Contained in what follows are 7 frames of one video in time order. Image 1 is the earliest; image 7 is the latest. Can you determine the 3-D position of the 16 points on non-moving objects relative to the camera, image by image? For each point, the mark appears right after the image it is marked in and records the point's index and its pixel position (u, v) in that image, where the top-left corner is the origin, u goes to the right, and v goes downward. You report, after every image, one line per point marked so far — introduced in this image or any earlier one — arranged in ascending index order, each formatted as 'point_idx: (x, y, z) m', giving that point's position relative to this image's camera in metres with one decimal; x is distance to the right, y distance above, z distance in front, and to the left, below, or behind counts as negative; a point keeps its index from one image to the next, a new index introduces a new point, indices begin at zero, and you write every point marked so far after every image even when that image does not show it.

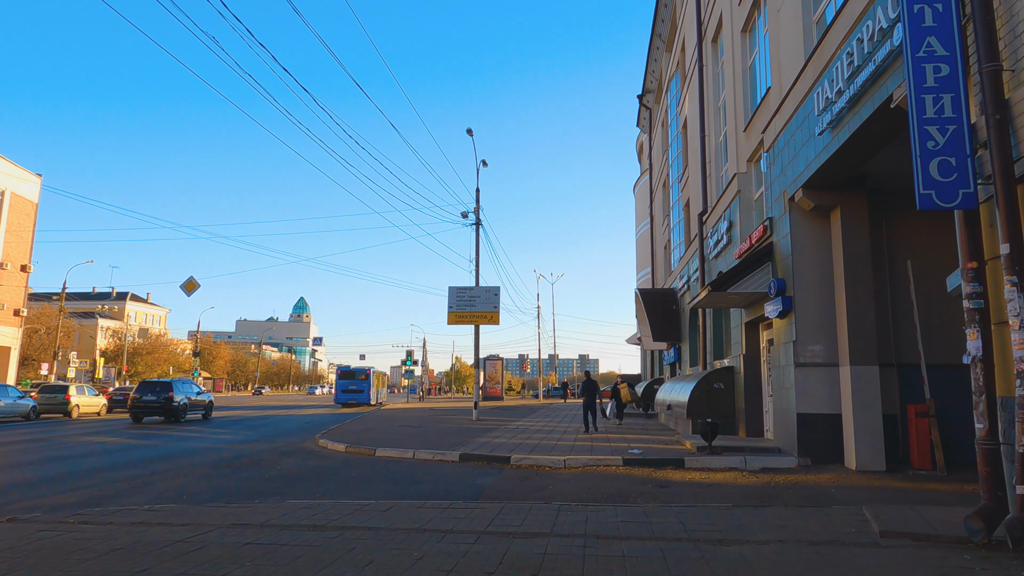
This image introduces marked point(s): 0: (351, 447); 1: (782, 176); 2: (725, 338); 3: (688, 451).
0: (-3.4, -3.4, +13.9) m
1: (+5.0, +2.1, +12.1) m
2: (+6.0, -1.4, +18.4) m
3: (+3.3, -3.0, +12.2) m
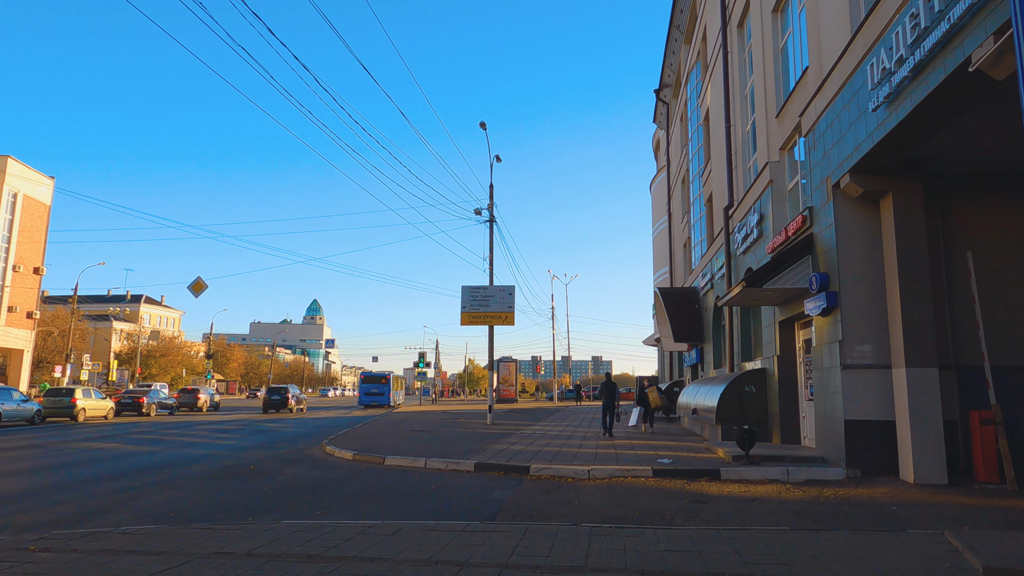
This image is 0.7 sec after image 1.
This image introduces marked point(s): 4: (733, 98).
0: (-3.0, -3.3, +13.1) m
1: (+5.3, +2.1, +11.2) m
2: (+6.4, -1.3, +17.4) m
3: (+3.6, -2.9, +11.3) m
4: (+6.4, +5.6, +19.3) m
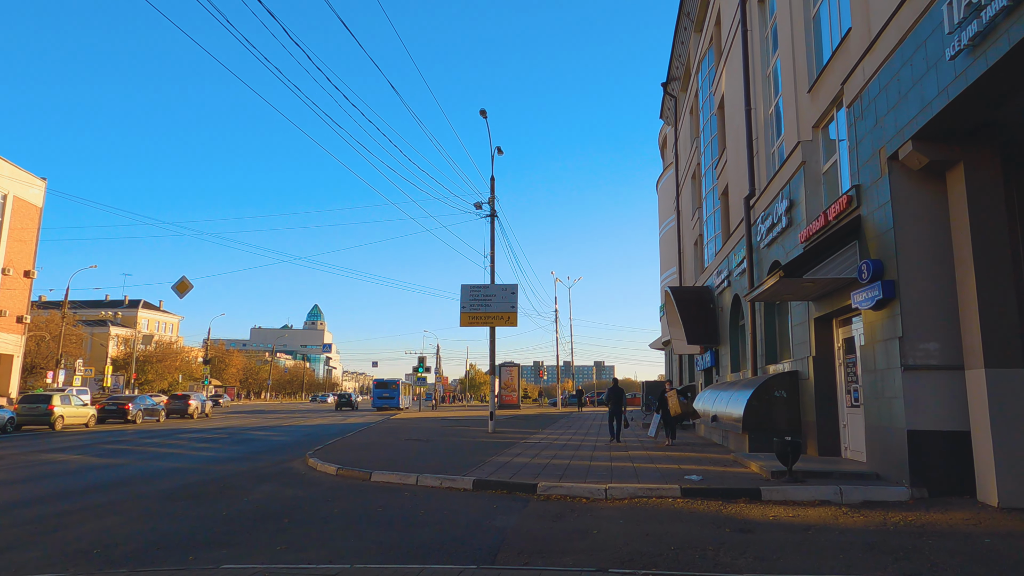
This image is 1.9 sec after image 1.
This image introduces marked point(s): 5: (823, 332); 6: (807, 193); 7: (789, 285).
0: (-3.0, -3.2, +11.6) m
1: (+5.3, +2.3, +9.7) m
2: (+6.5, -1.2, +15.9) m
3: (+3.6, -2.8, +9.8) m
4: (+6.5, +5.7, +17.9) m
5: (+5.9, -0.8, +12.5) m
6: (+5.8, +1.8, +13.0) m
7: (+4.7, 0.0, +11.2) m
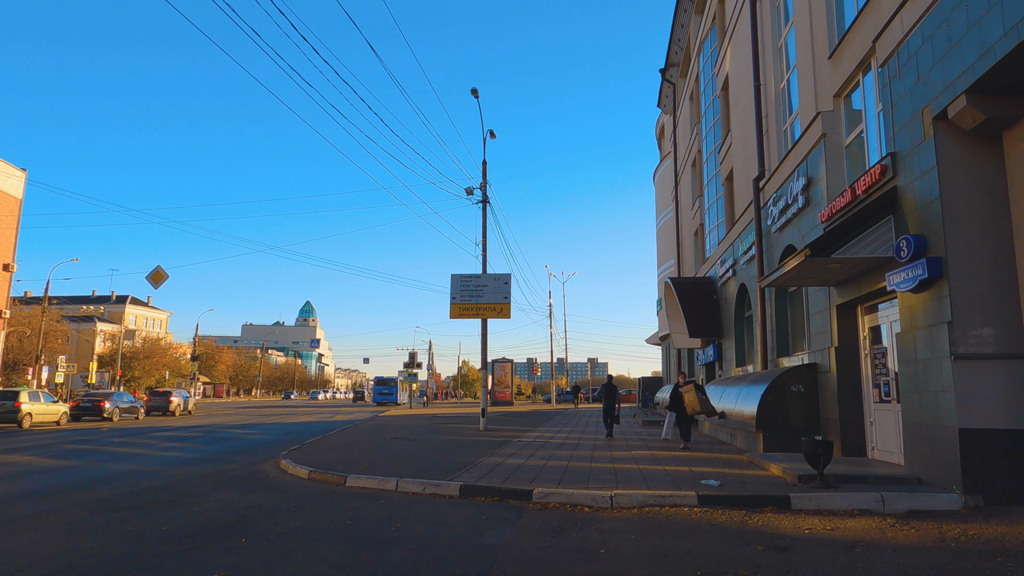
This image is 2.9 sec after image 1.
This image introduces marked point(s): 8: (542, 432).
0: (-3.1, -2.9, +10.4) m
1: (+5.2, +2.6, +8.6) m
2: (+6.3, -0.9, +14.8) m
3: (+3.5, -2.5, +8.6) m
4: (+6.3, +6.0, +16.7) m
5: (+5.7, -0.6, +11.3) m
6: (+5.7, +2.1, +11.8) m
7: (+4.6, +0.3, +10.1) m
8: (+0.9, -4.1, +19.0) m
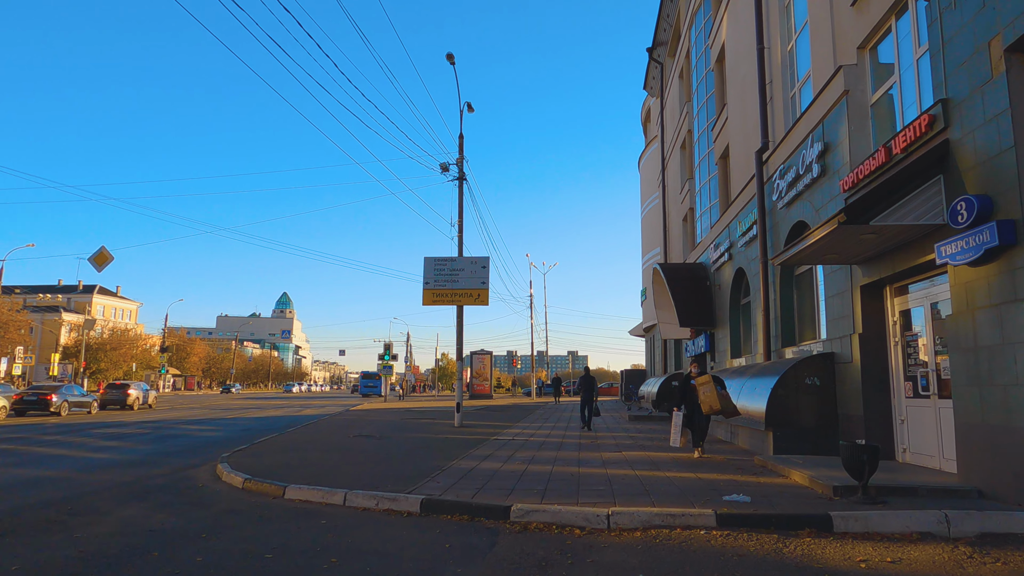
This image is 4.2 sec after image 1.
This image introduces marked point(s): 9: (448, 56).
0: (-3.4, -2.6, +8.7) m
1: (+5.0, +2.9, +7.1) m
2: (+5.9, -0.6, +13.3) m
3: (+3.3, -2.2, +7.1) m
4: (+5.9, +6.3, +15.2) m
5: (+5.4, -0.2, +9.9) m
6: (+5.3, +2.5, +10.3) m
7: (+4.3, +0.6, +8.6) m
8: (+0.3, -3.7, +17.5) m
9: (-1.9, +6.8, +19.6) m
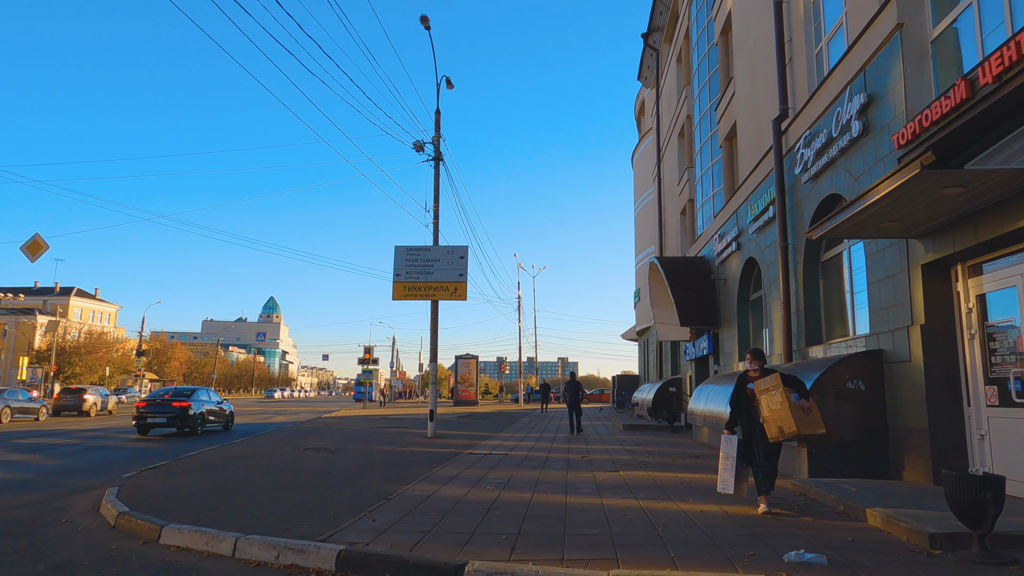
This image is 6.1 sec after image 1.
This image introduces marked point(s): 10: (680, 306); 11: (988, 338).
0: (-3.8, -2.3, +6.5) m
1: (+4.7, +3.1, +5.0) m
2: (+5.5, -0.4, +11.3) m
3: (+2.9, -1.9, +5.0) m
4: (+5.5, +6.5, +13.2) m
5: (+5.0, 0.0, +7.8) m
6: (+5.0, +2.7, +8.3) m
7: (+3.9, +0.9, +6.5) m
8: (-0.2, -3.5, +15.3) m
9: (-2.3, +7.0, +17.5) m
10: (+4.6, -0.5, +18.3) m
11: (+5.2, -0.5, +7.3) m
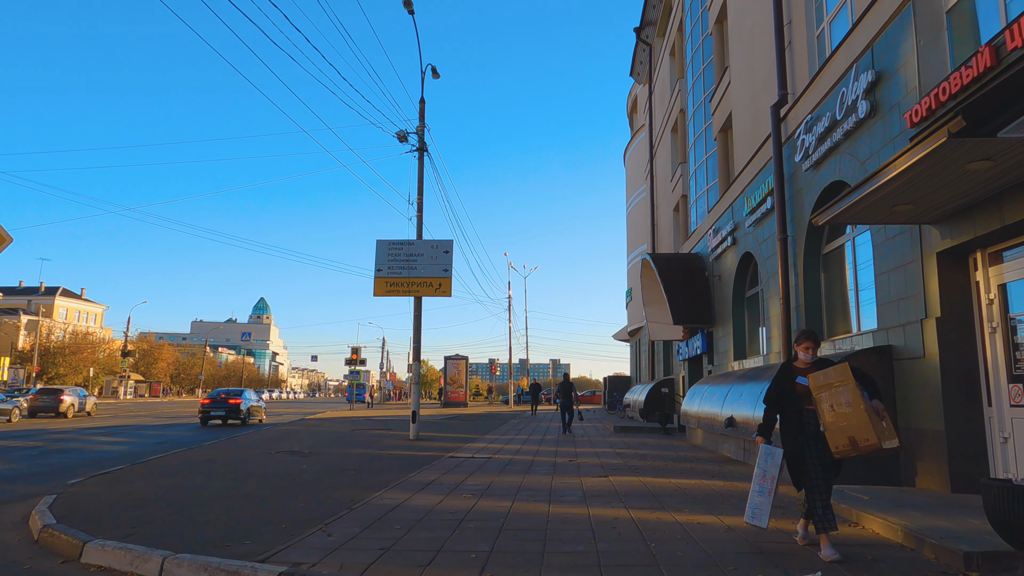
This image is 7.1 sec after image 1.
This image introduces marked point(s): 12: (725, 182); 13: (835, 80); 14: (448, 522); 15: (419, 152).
0: (-4.0, -2.1, +5.7) m
1: (+4.5, +3.3, +4.4) m
2: (+5.2, -0.3, +10.6) m
3: (+2.7, -1.8, +4.4) m
4: (+5.2, +6.6, +12.6) m
5: (+4.8, +0.1, +7.2) m
6: (+4.7, +2.8, +7.7) m
7: (+3.7, +1.0, +5.9) m
8: (-0.5, -3.4, +14.6) m
9: (-2.7, +7.1, +16.8) m
10: (+4.3, -0.4, +17.7) m
11: (+5.0, -0.4, +6.6) m
12: (+5.7, +2.9, +17.7) m
13: (+4.9, +3.1, +9.9) m
14: (-0.5, -2.1, +5.9) m
15: (-2.5, +3.6, +17.7) m
